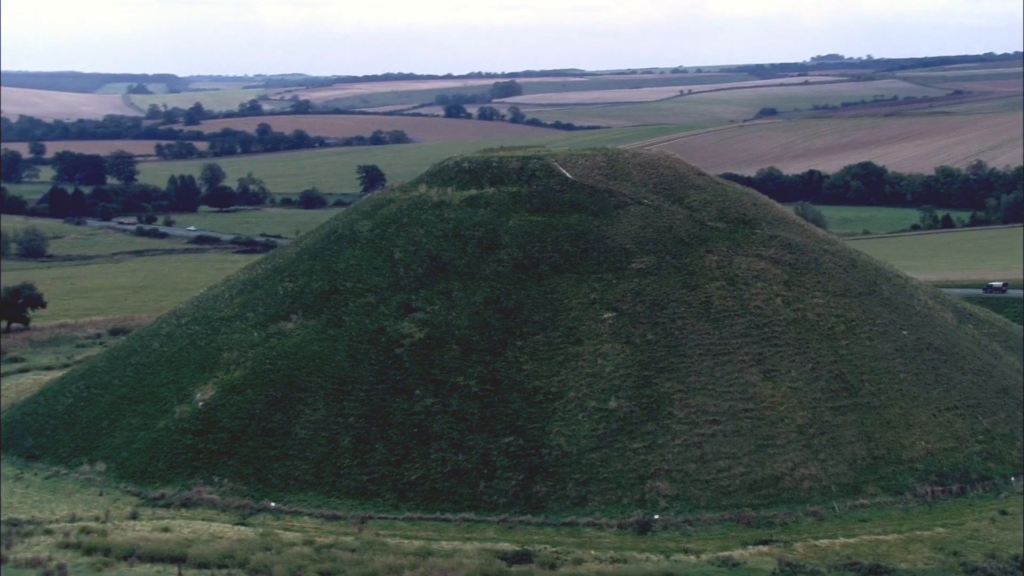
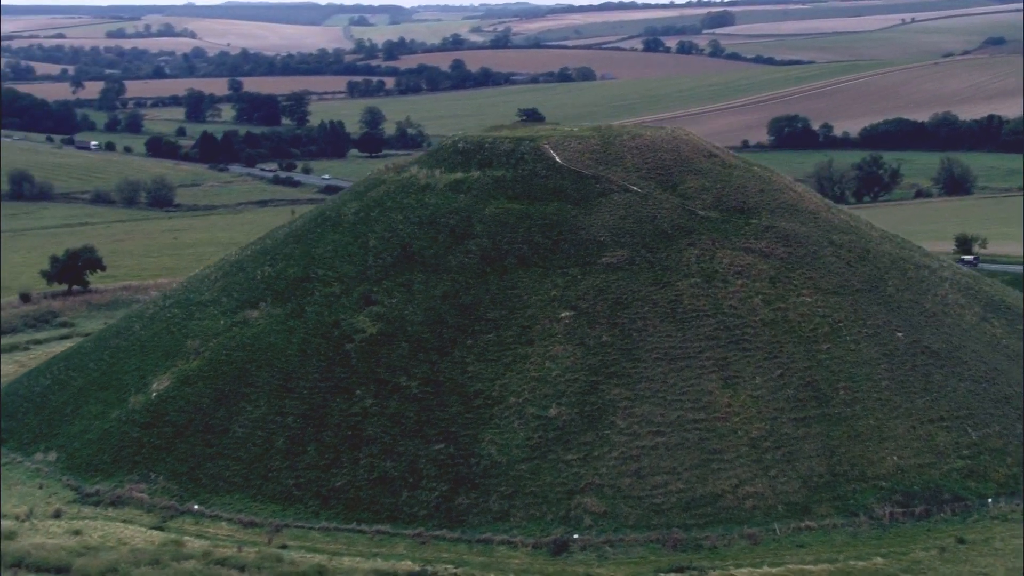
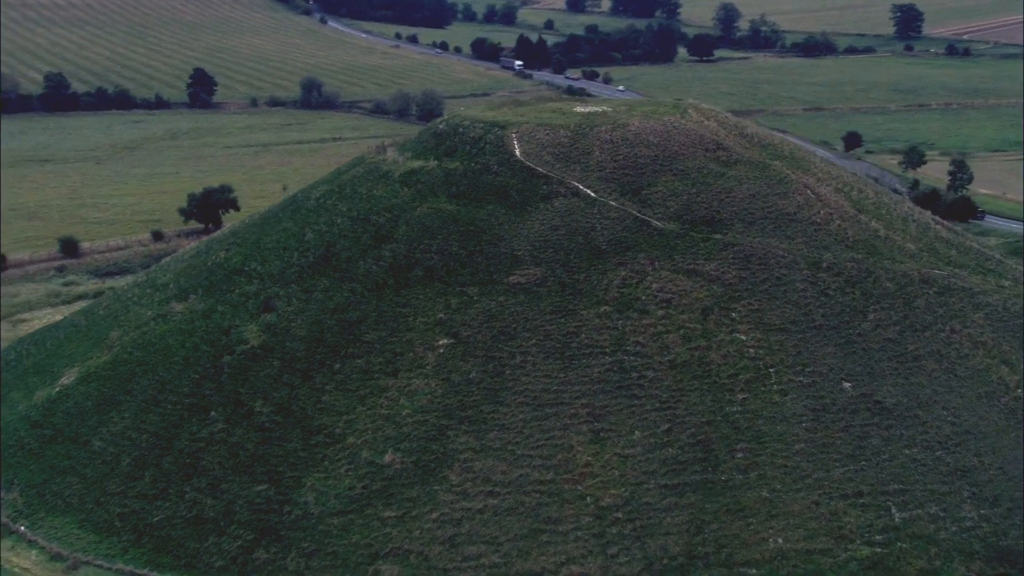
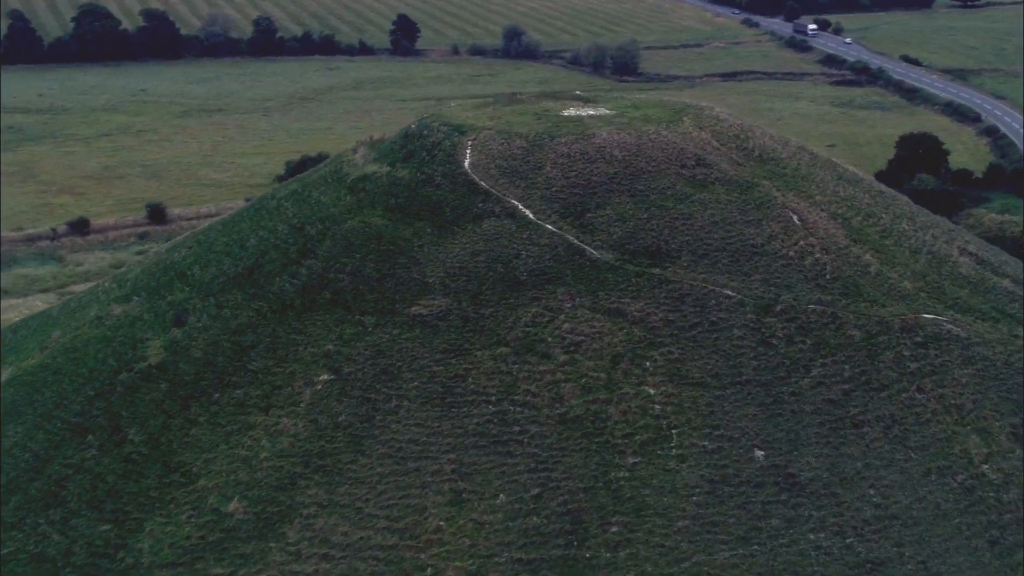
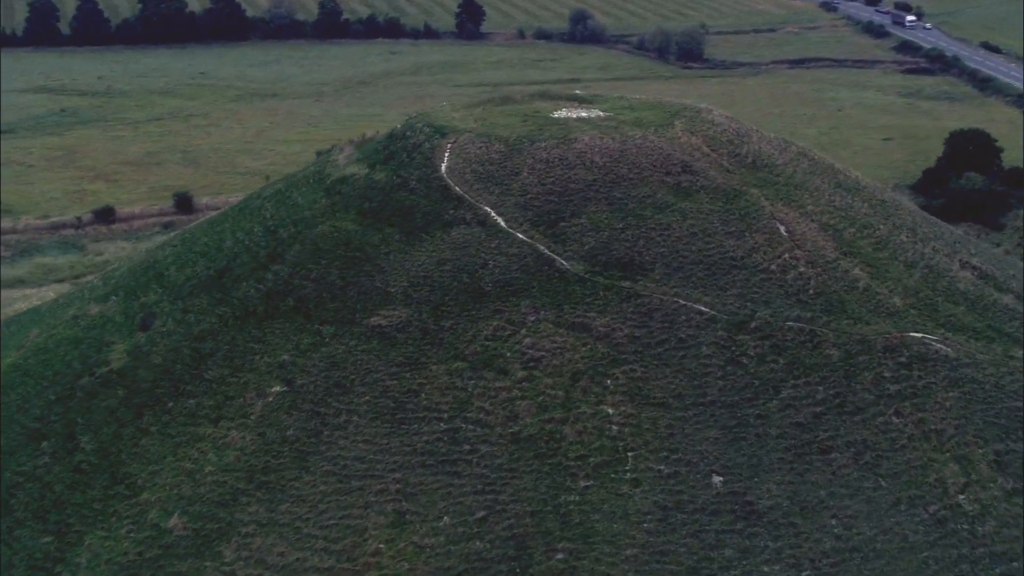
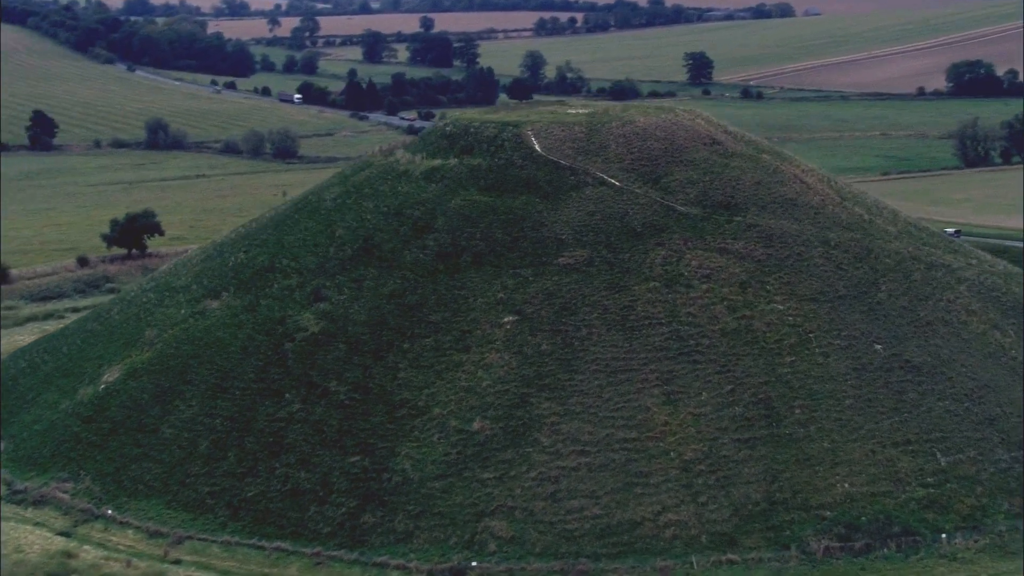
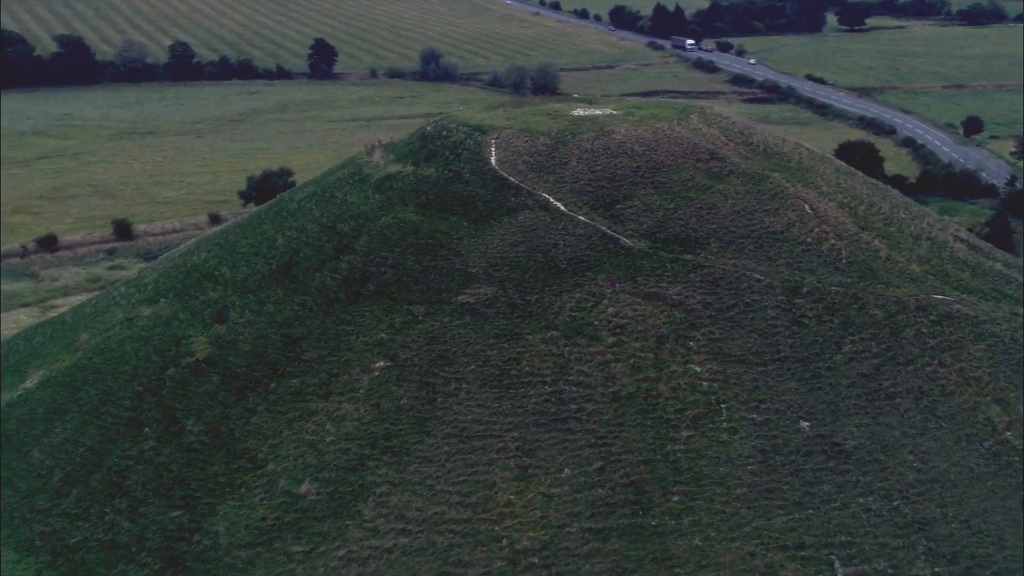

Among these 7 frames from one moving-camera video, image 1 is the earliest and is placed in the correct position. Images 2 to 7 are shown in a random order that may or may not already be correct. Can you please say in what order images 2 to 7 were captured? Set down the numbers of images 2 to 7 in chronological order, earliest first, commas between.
2, 6, 3, 7, 4, 5
